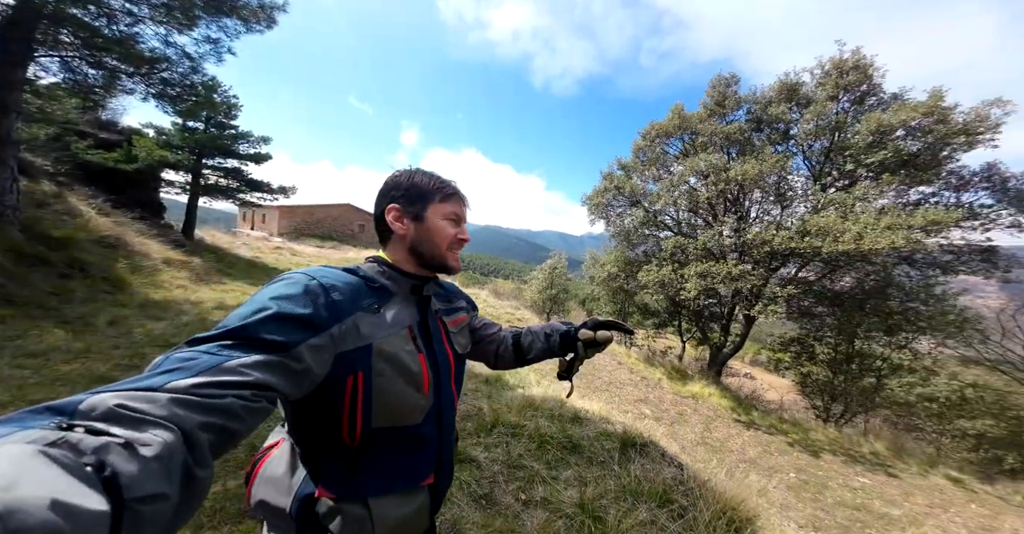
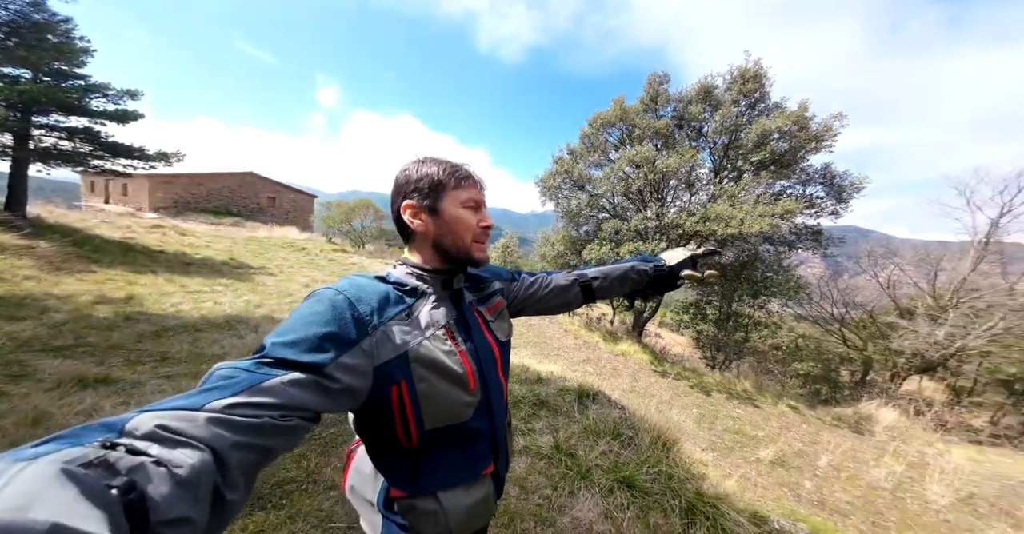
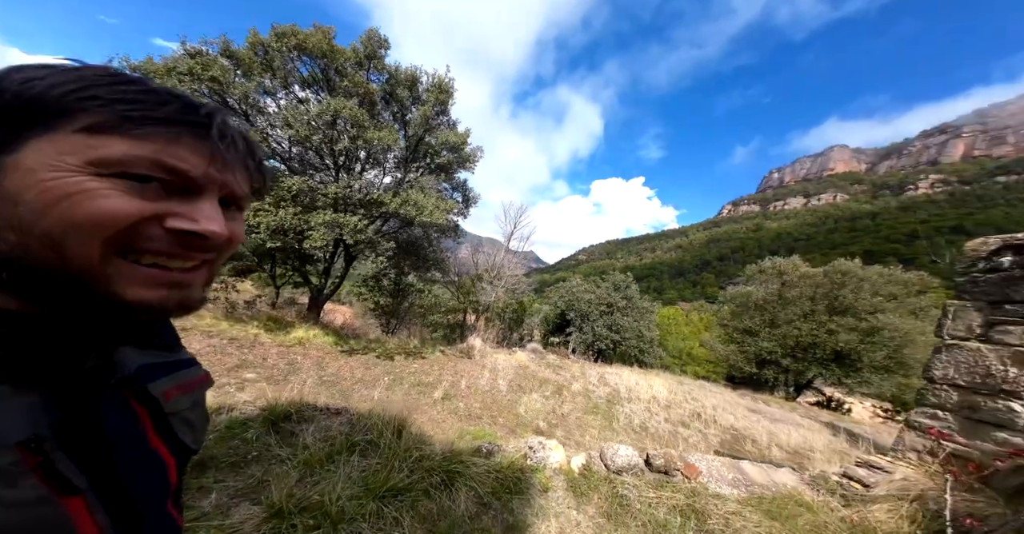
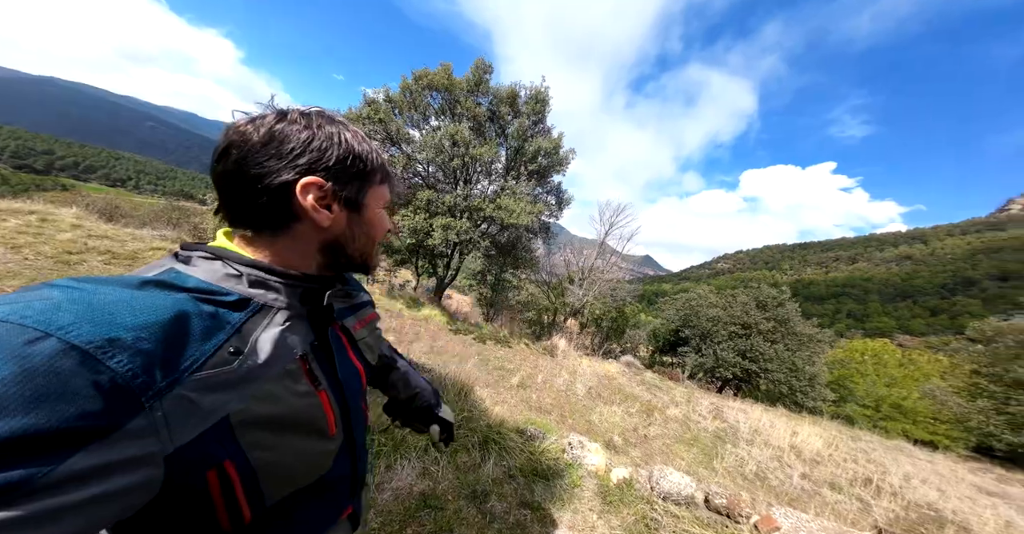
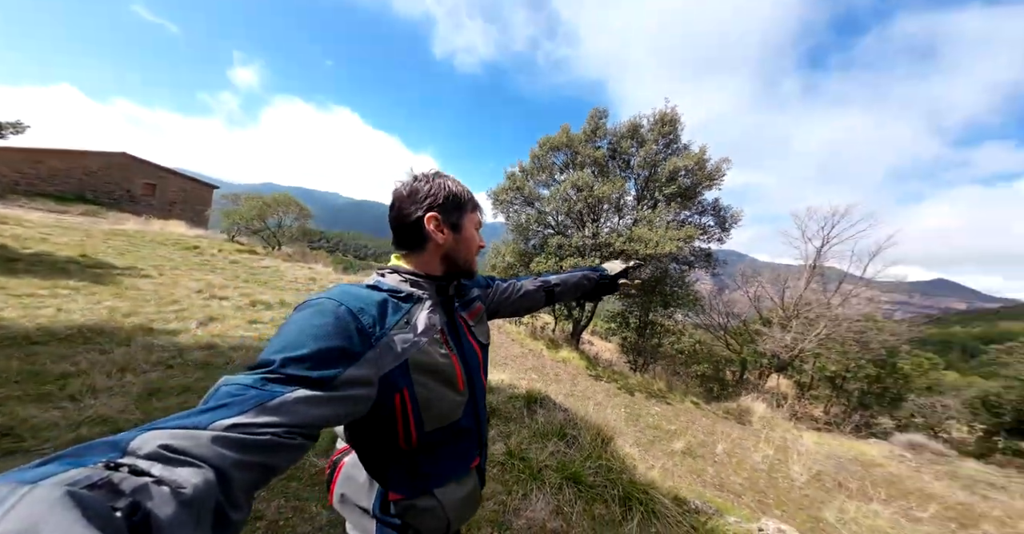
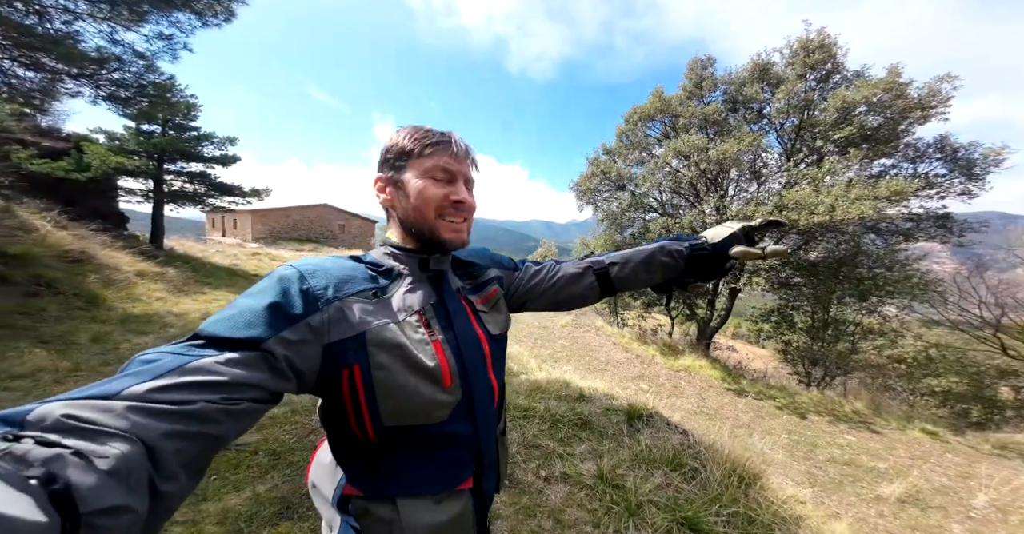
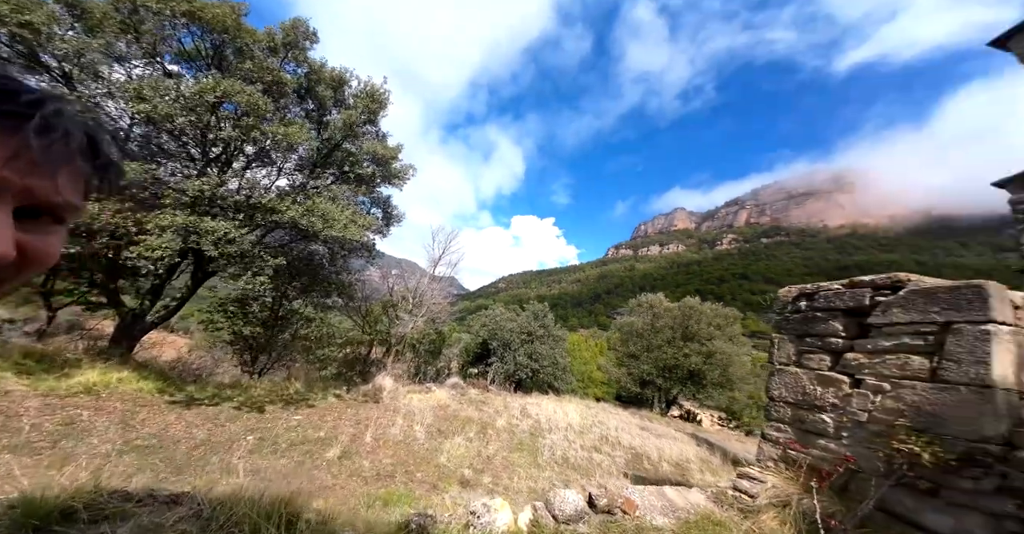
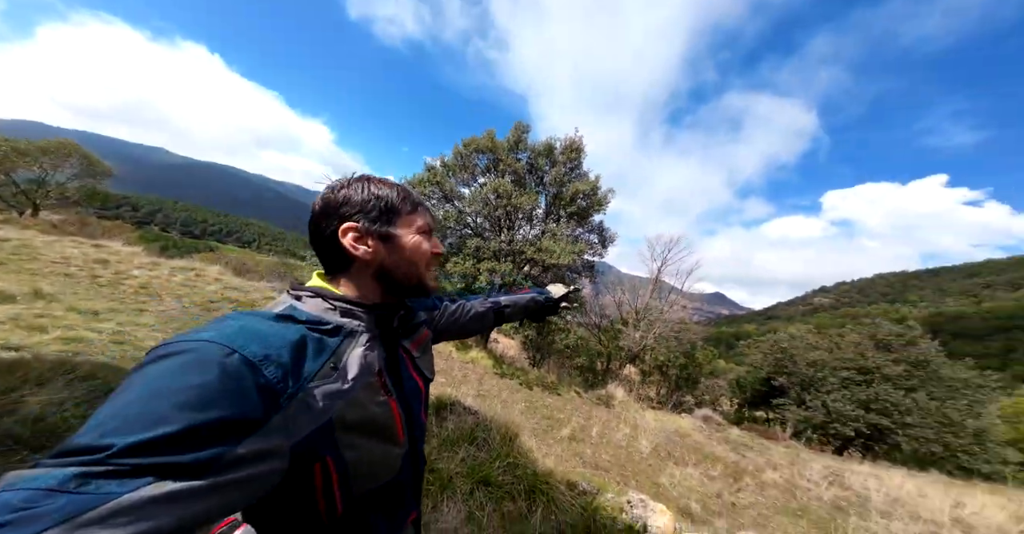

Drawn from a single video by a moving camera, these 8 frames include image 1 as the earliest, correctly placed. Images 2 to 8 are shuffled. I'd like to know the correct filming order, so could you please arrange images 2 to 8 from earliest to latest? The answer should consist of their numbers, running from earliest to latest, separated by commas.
6, 2, 5, 8, 4, 3, 7
